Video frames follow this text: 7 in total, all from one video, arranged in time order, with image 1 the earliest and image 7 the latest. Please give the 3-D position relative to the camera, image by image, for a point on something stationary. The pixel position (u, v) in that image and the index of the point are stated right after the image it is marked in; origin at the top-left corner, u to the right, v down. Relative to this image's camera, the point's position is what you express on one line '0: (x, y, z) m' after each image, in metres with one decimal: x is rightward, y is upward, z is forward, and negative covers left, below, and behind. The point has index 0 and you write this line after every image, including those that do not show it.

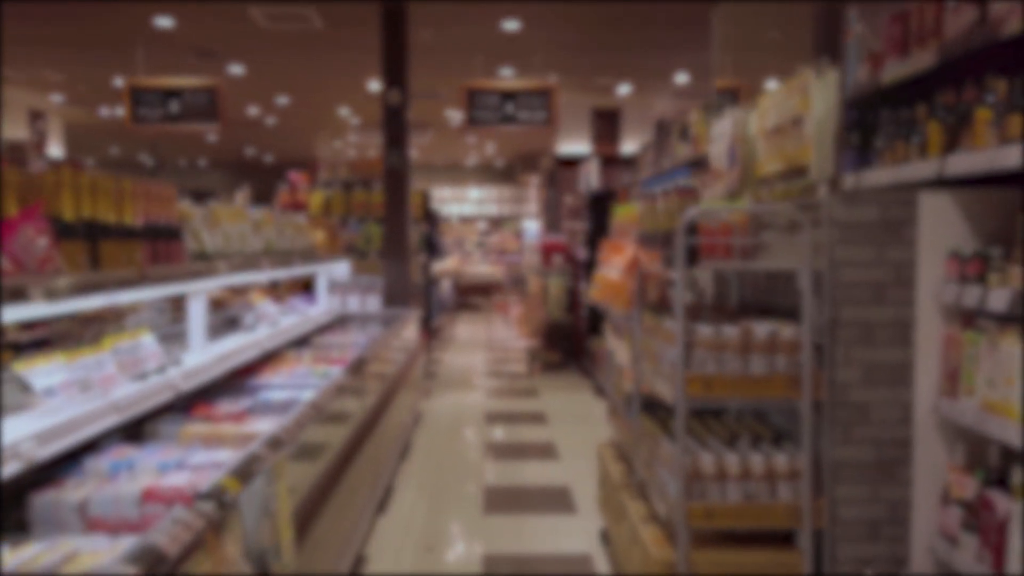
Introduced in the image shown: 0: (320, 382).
0: (-1.1, -0.5, +3.6) m
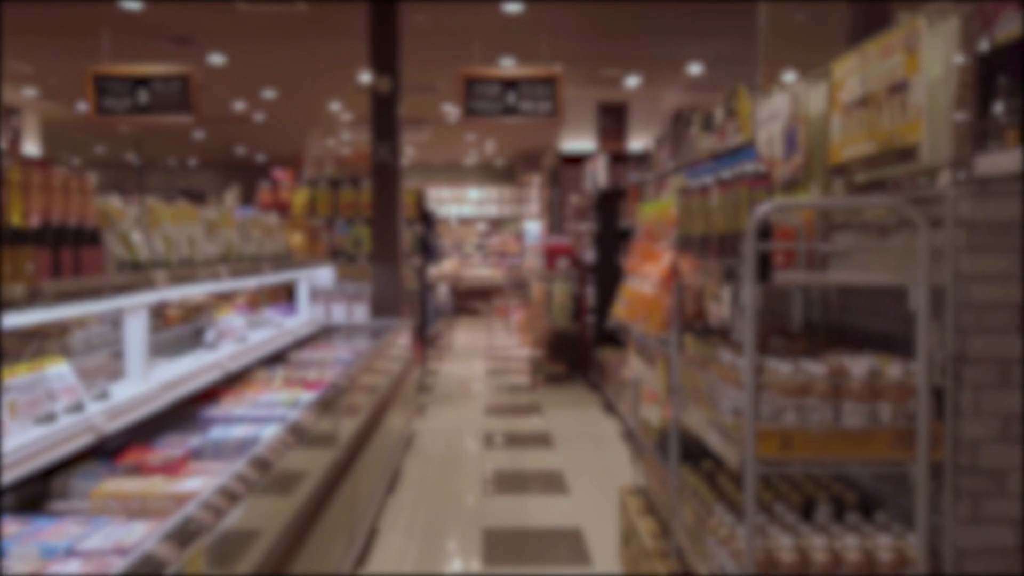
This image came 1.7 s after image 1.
0: (-1.0, -0.6, +3.0) m
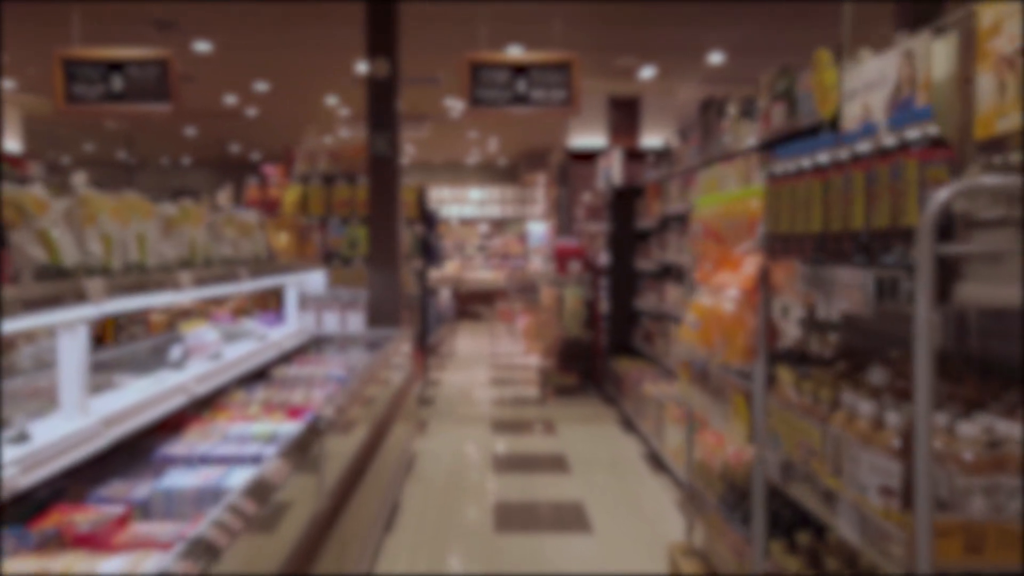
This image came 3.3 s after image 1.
0: (-1.0, -0.6, +2.5) m
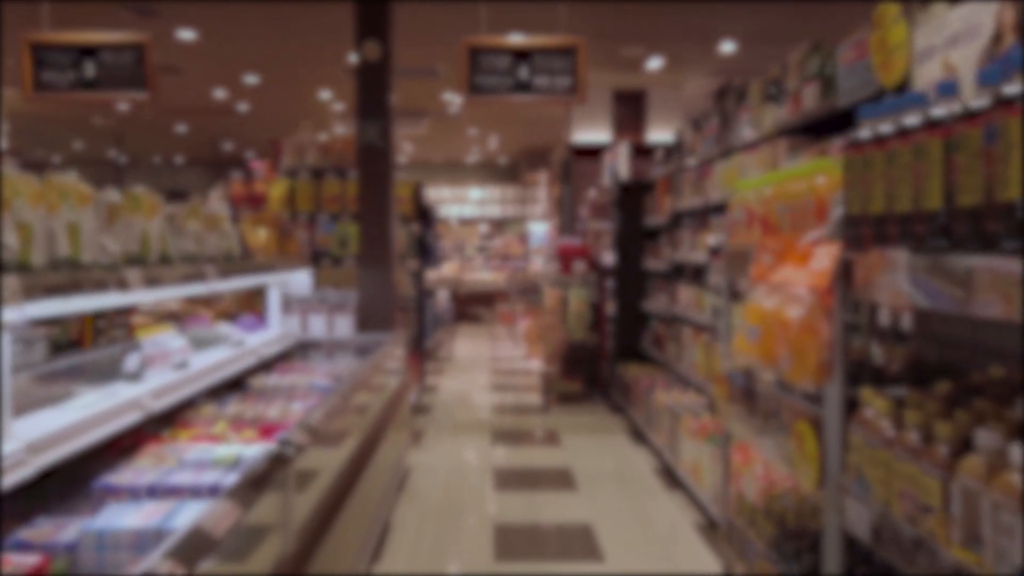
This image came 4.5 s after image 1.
0: (-0.9, -0.6, +2.1) m
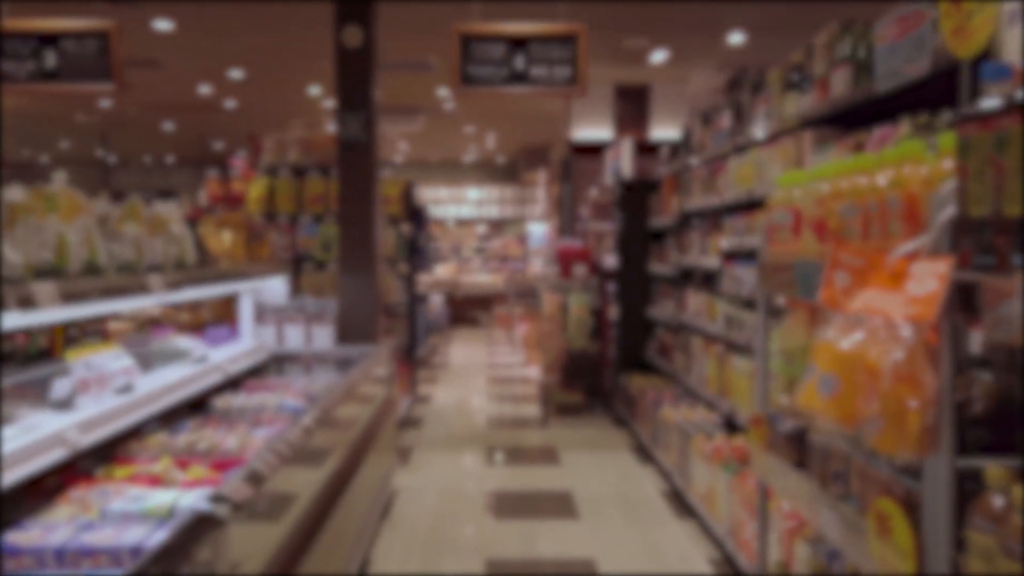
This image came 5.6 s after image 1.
0: (-1.0, -0.7, +1.8) m
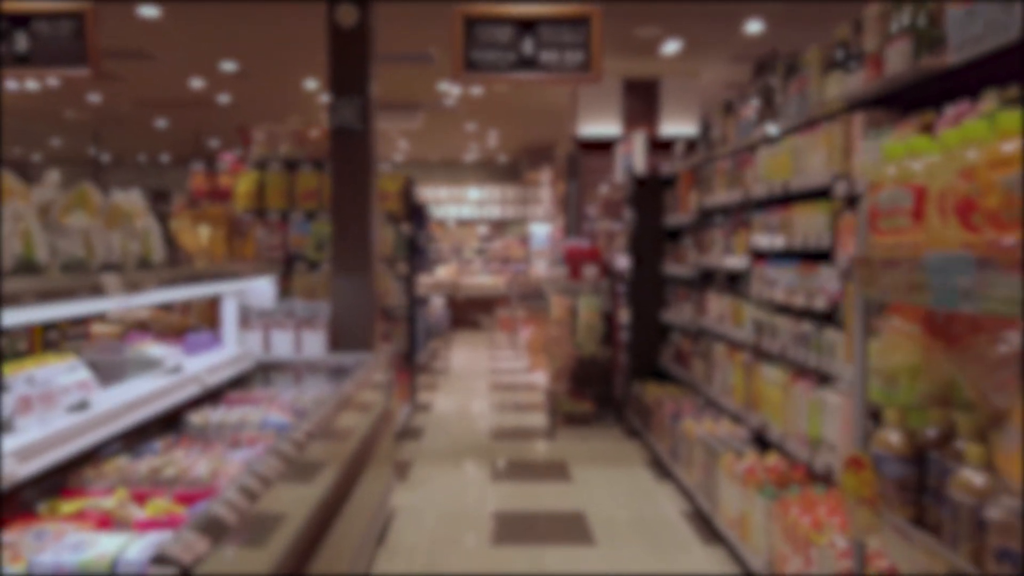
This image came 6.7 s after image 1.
0: (-0.9, -0.7, +1.4) m
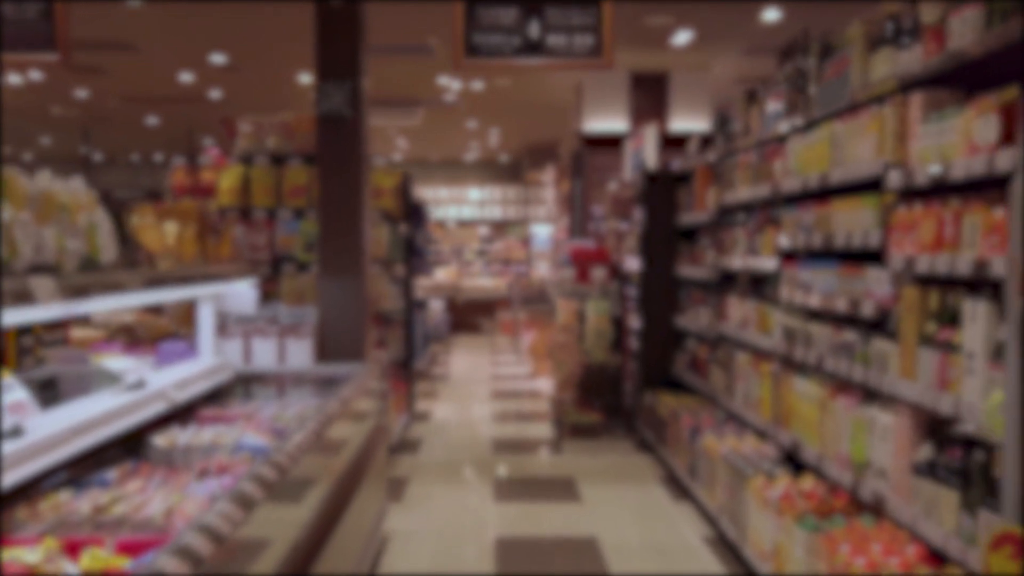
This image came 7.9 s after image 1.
0: (-0.9, -0.7, +1.1) m
